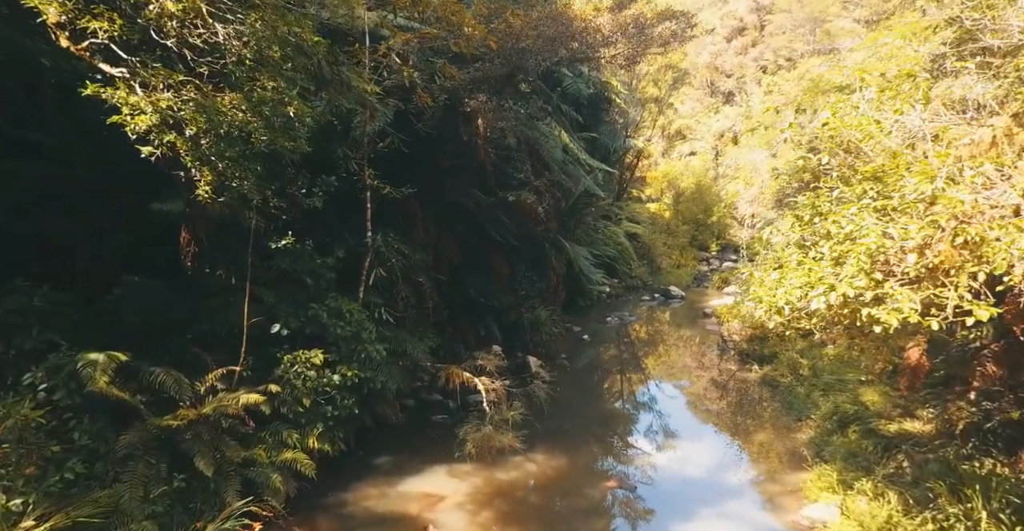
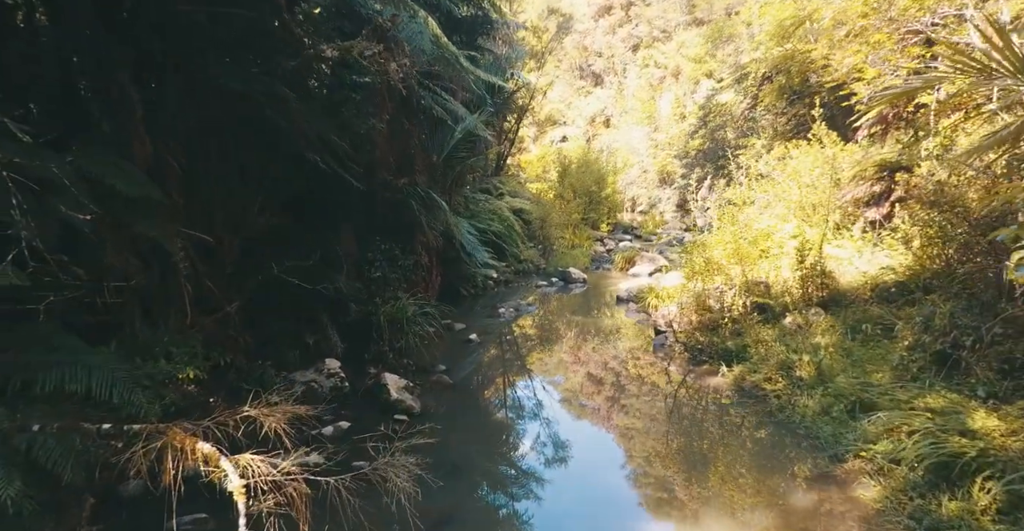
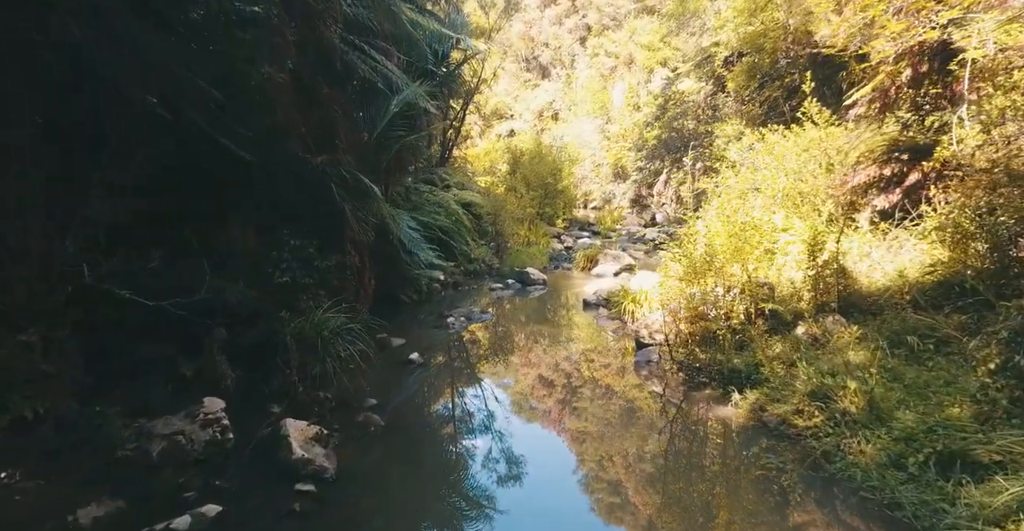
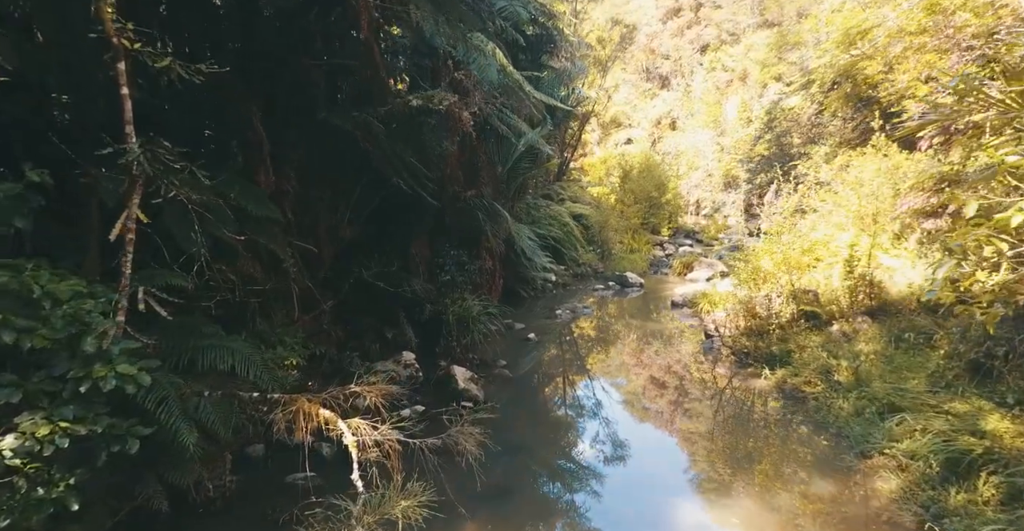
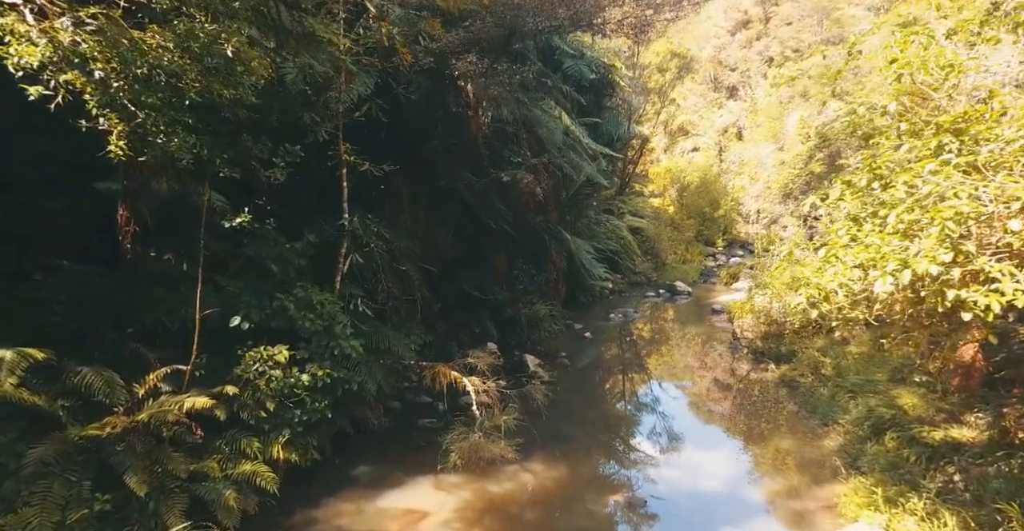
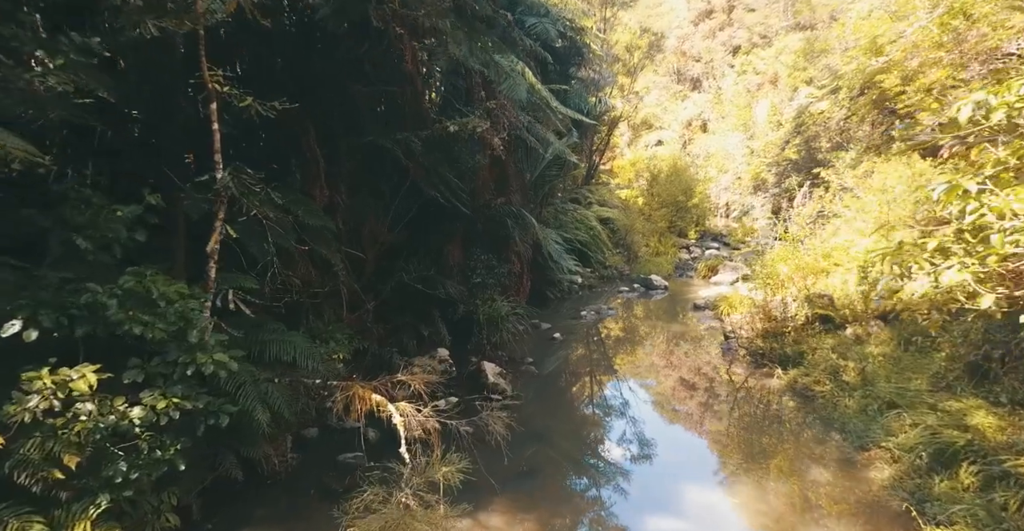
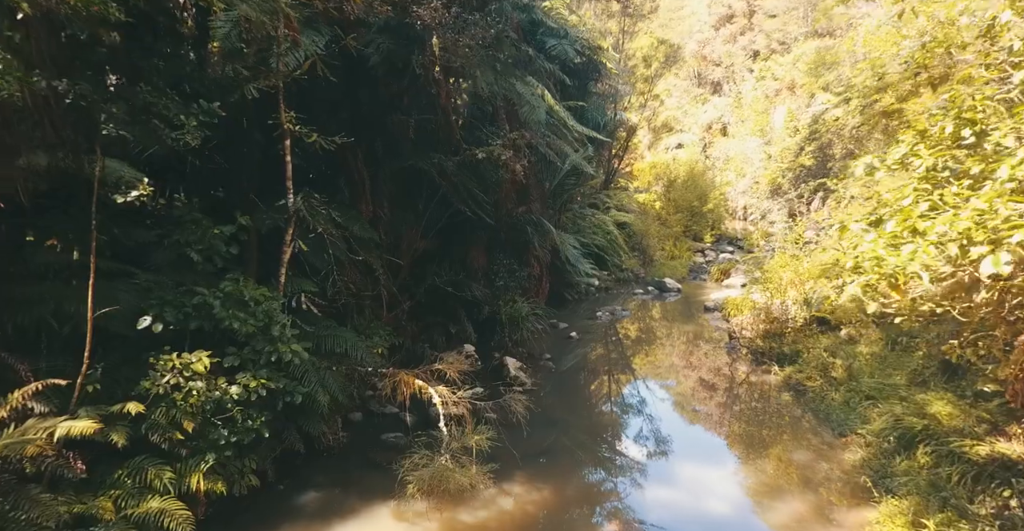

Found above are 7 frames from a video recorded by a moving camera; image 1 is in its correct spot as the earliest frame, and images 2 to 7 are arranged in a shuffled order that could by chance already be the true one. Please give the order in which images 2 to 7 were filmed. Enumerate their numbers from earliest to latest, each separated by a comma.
5, 7, 6, 4, 2, 3
